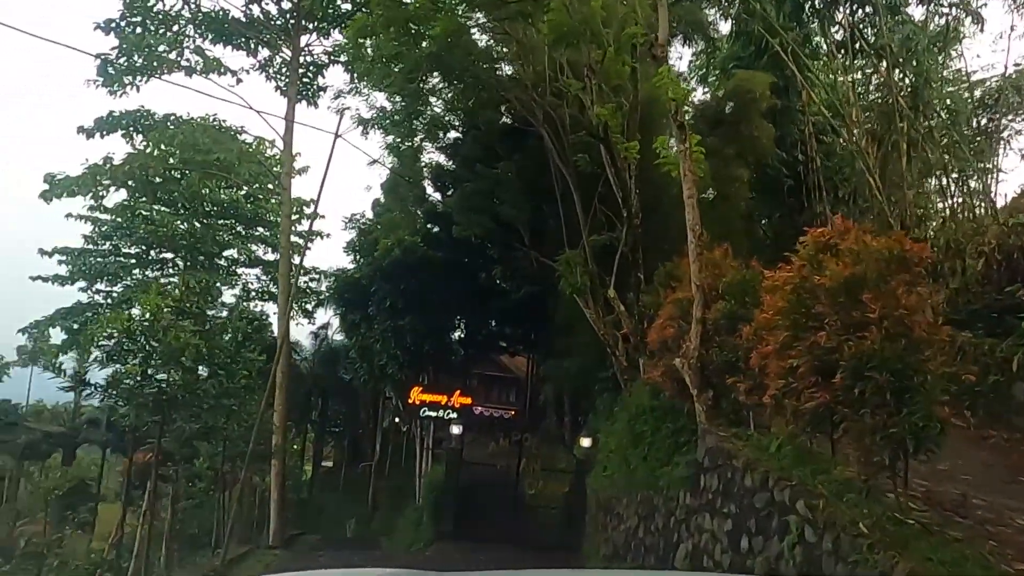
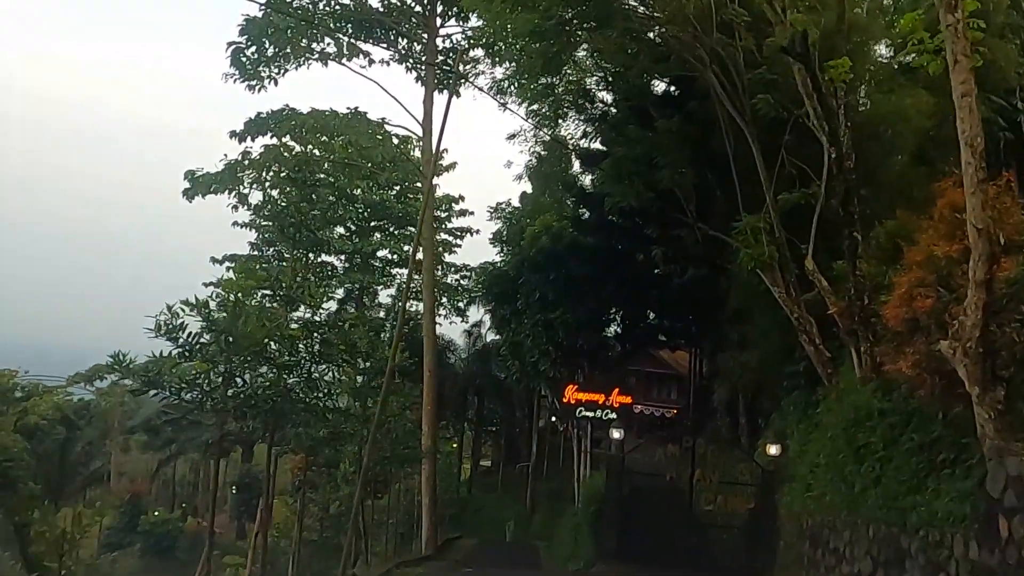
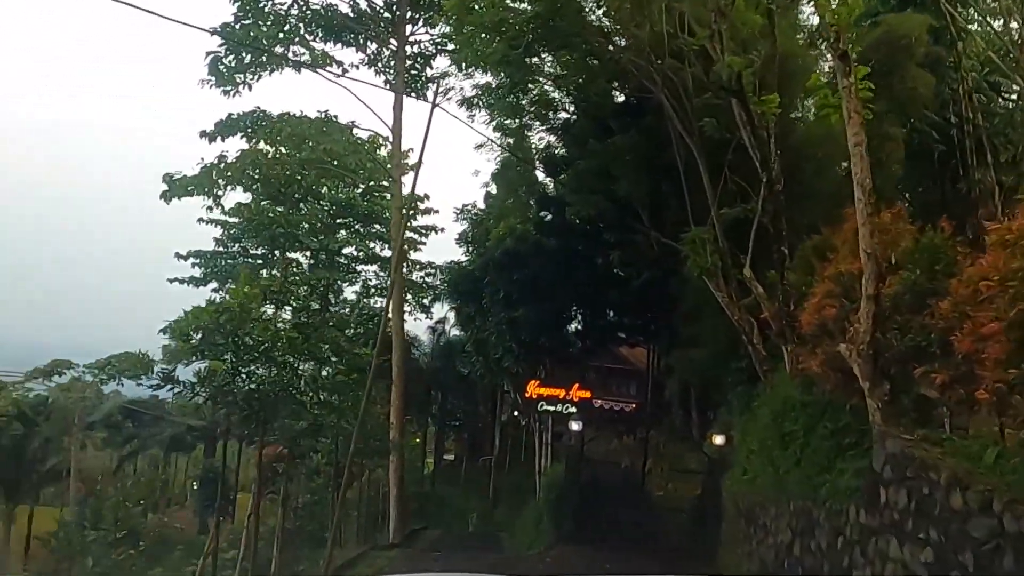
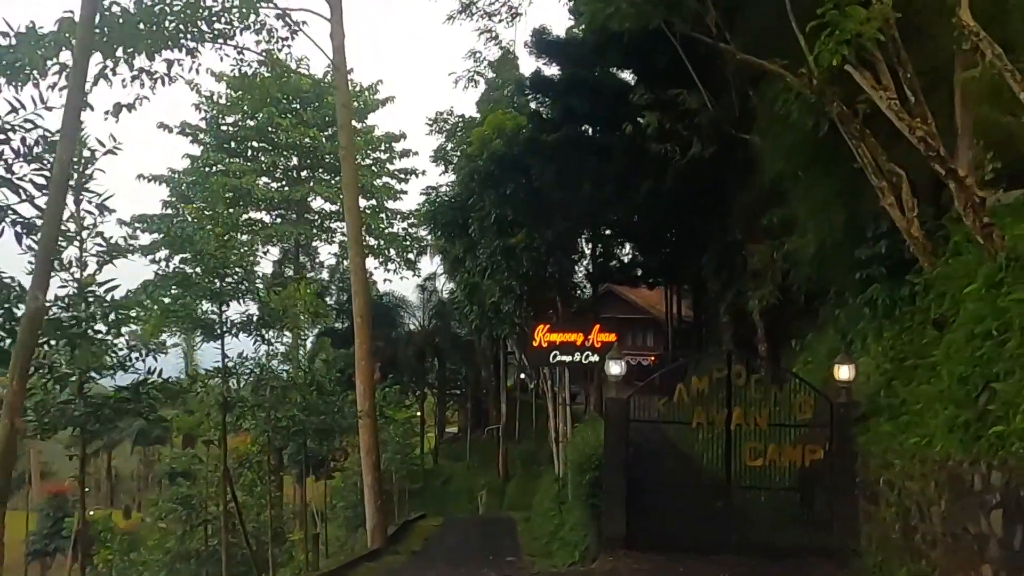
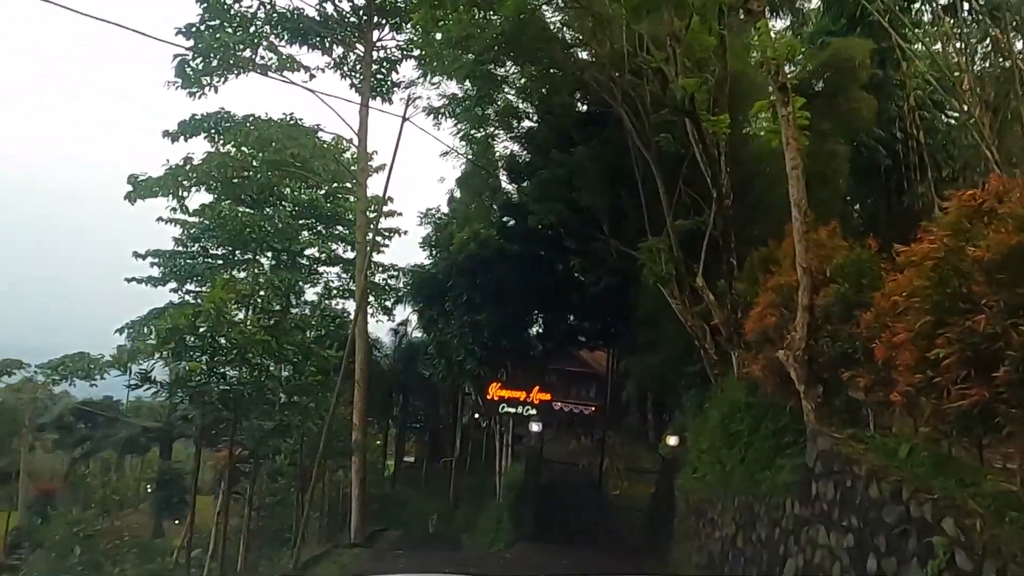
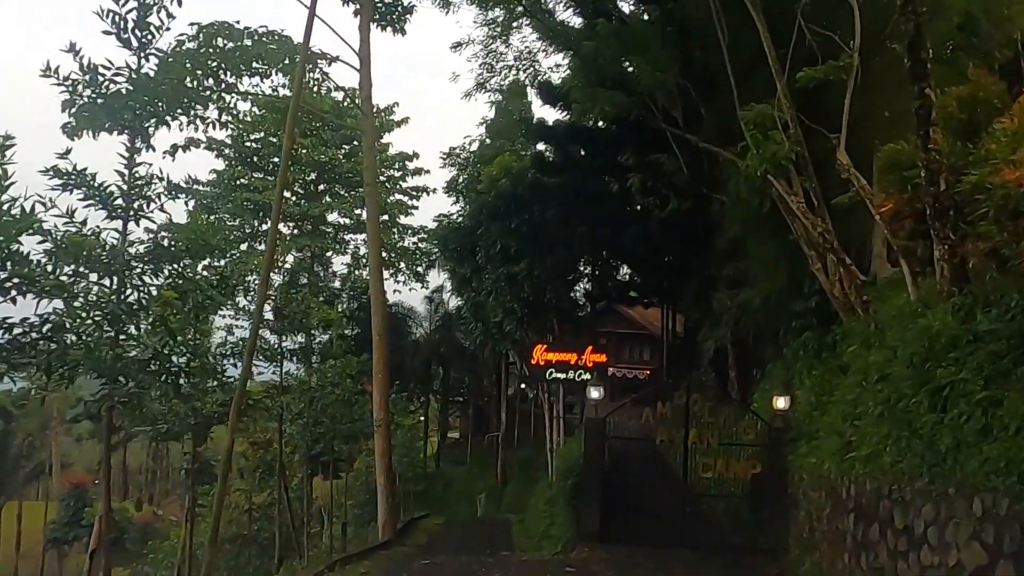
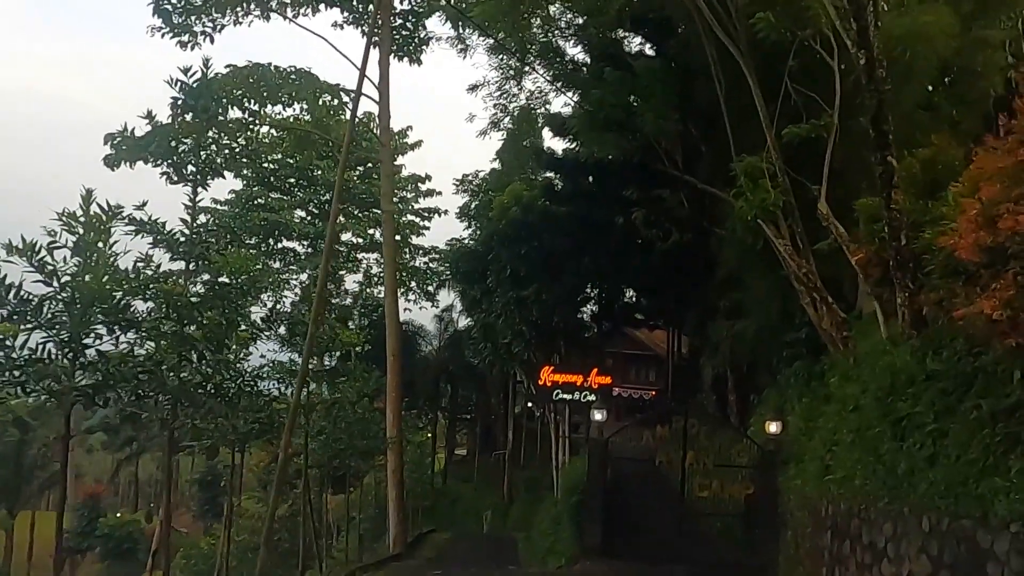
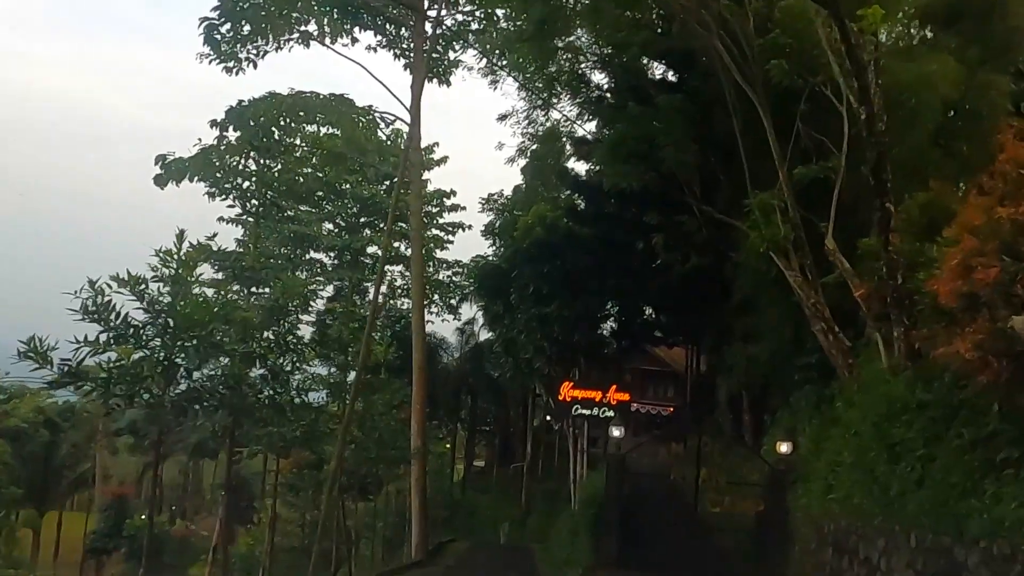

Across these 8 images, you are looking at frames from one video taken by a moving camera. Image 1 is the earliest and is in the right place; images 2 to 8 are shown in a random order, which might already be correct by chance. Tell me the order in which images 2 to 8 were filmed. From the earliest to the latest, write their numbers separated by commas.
5, 3, 2, 8, 7, 6, 4
